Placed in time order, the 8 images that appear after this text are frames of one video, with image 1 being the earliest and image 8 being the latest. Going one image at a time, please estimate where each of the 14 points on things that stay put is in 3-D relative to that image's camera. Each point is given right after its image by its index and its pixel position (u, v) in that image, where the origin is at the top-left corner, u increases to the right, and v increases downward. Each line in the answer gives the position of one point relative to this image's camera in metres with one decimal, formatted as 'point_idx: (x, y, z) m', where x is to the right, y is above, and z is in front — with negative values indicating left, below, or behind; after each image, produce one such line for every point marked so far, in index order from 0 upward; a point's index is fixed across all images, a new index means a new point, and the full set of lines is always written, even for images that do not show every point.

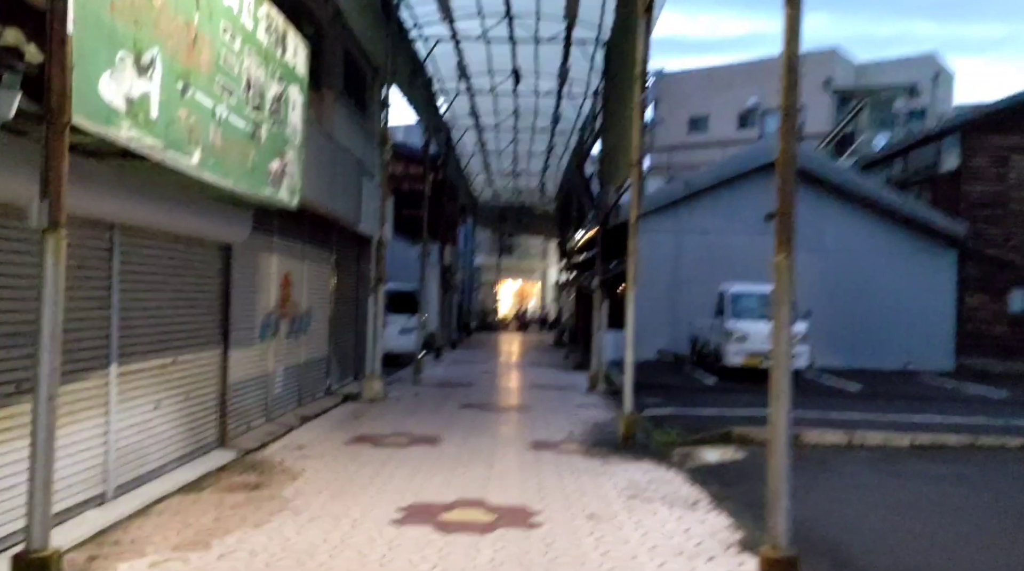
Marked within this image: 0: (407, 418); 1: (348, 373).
0: (-1.6, -2.0, +14.5) m
1: (-3.1, -1.7, +18.3) m
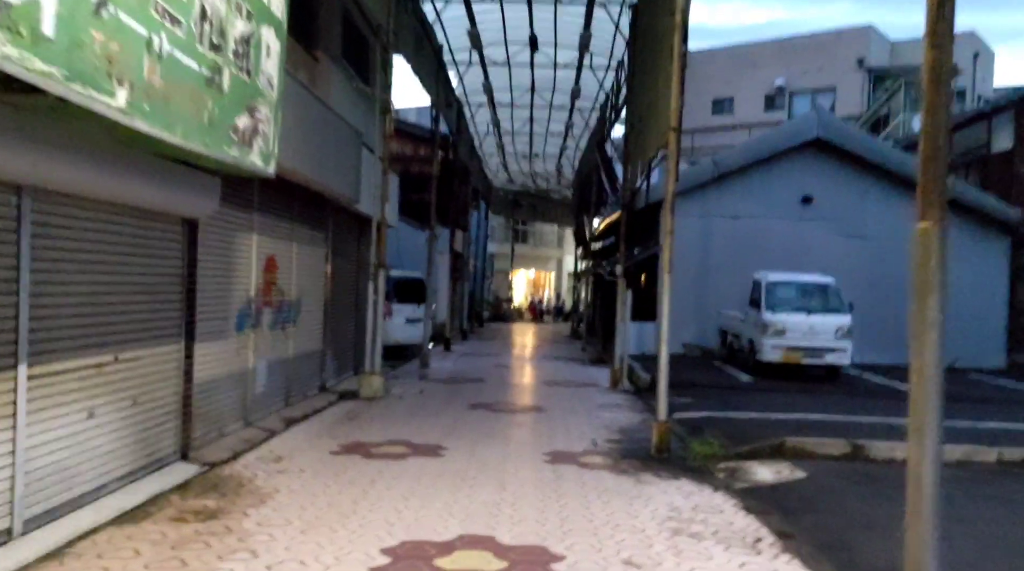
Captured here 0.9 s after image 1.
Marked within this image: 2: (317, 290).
0: (-1.4, -1.8, +12.8) m
1: (-2.8, -1.4, +16.7) m
2: (-3.0, -0.1, +14.6) m
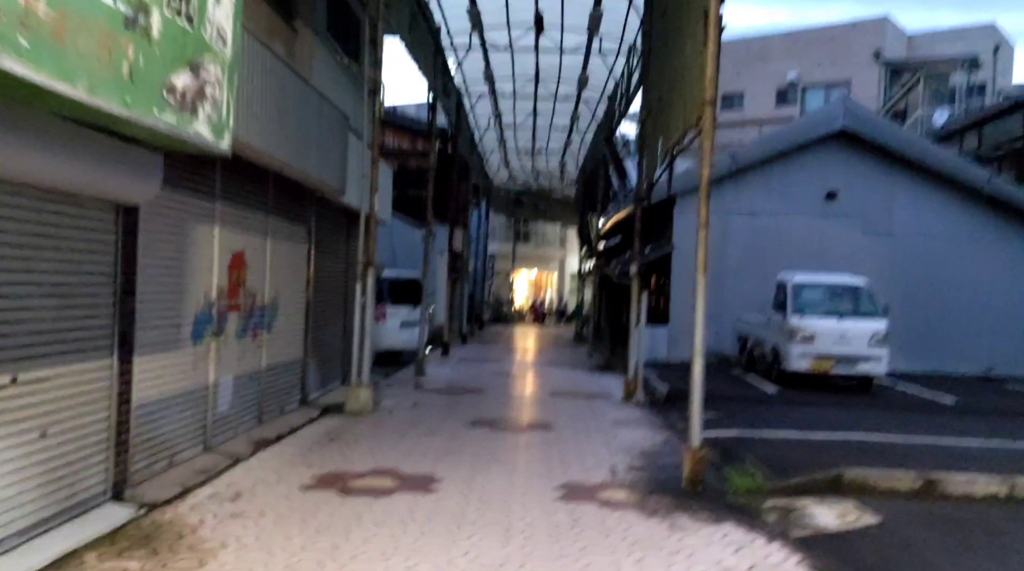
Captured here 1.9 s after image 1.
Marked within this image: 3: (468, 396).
0: (-1.3, -1.8, +11.2) m
1: (-2.8, -1.4, +15.0) m
2: (-2.9, -0.1, +12.9) m
3: (-0.7, -1.9, +16.6) m
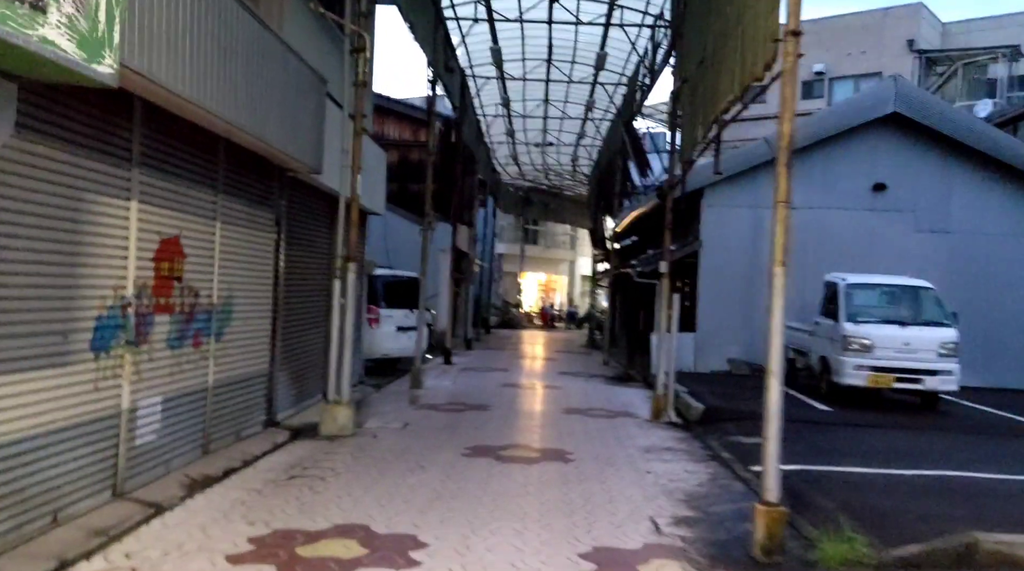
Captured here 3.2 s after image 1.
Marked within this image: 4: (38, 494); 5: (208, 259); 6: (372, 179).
0: (-1.2, -1.8, +8.9) m
1: (-2.7, -1.4, +12.7) m
2: (-2.8, 0.0, +10.6) m
3: (-0.6, -1.9, +14.3) m
4: (-3.0, -1.3, +6.0) m
5: (-2.8, +0.2, +9.0) m
6: (-2.3, +1.7, +15.1) m
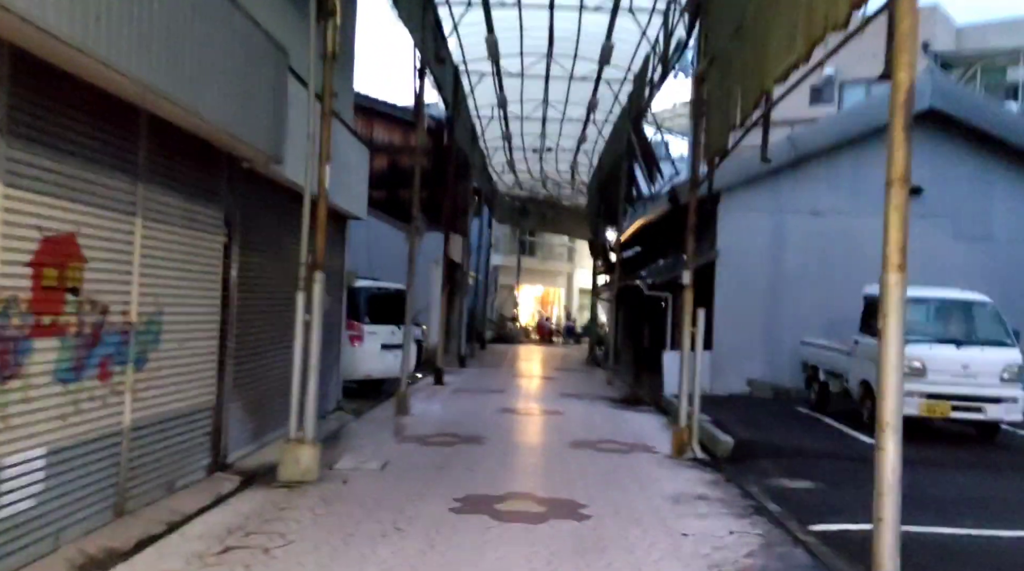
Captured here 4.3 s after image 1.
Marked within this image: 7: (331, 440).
0: (-1.2, -1.9, +6.9) m
1: (-2.7, -1.6, +10.7) m
2: (-2.8, -0.2, +8.7) m
3: (-0.6, -2.1, +12.3) m
4: (-3.0, -1.4, +4.0) m
5: (-2.8, +0.1, +7.0) m
6: (-2.3, +1.5, +13.2) m
7: (-2.4, -2.0, +12.3) m
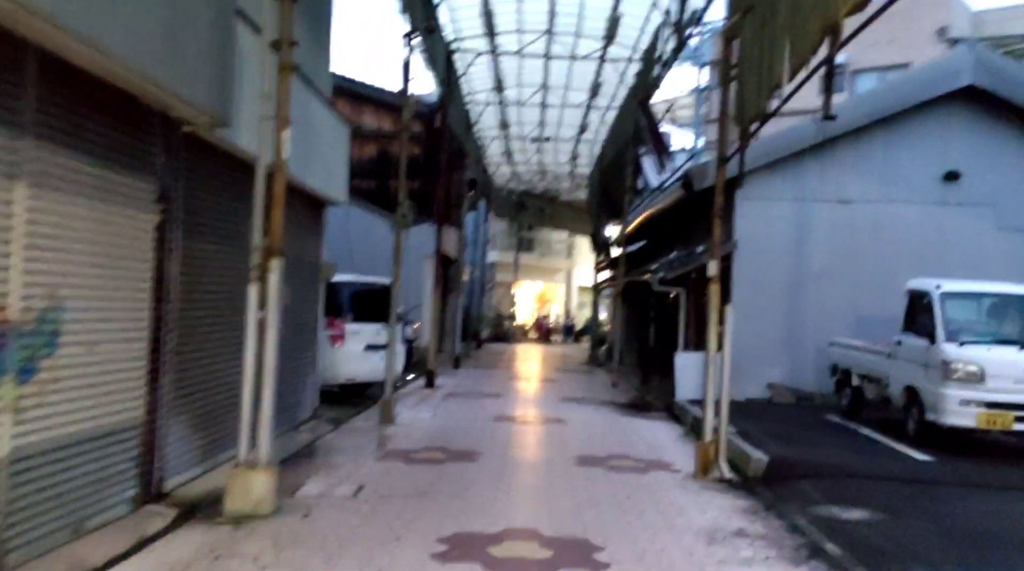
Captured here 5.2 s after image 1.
0: (-1.2, -1.8, +5.2) m
1: (-2.7, -1.5, +9.0) m
2: (-2.8, -0.1, +7.0) m
3: (-0.7, -2.0, +10.6) m
4: (-3.0, -1.3, +2.3) m
5: (-2.8, +0.2, +5.3) m
6: (-2.3, +1.6, +11.5) m
7: (-2.4, -1.9, +10.6) m
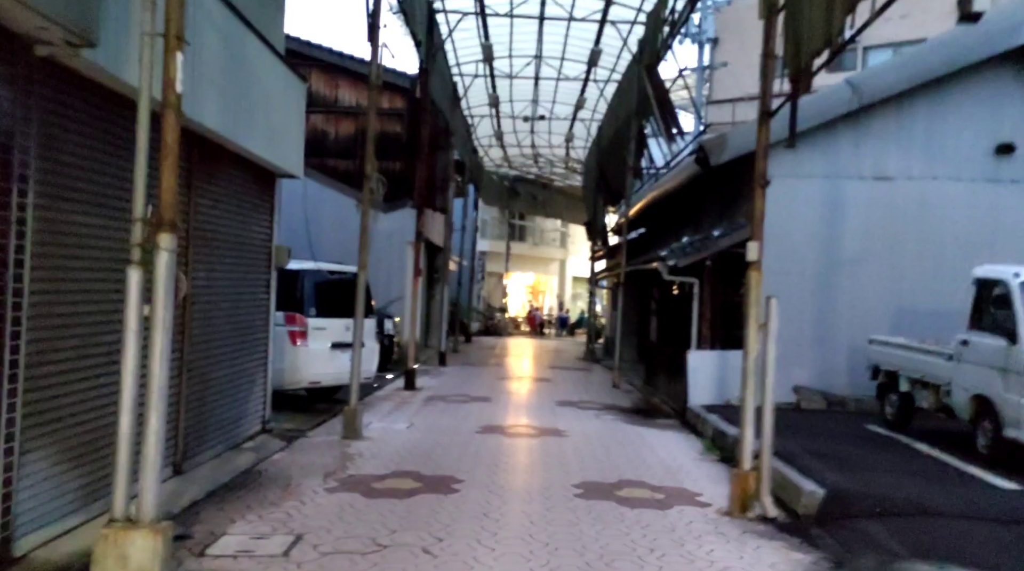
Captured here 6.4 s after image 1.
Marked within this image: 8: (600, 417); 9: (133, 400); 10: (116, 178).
0: (-1.3, -1.7, +3.0) m
1: (-2.8, -1.4, +6.8) m
2: (-2.9, 0.0, +4.7) m
3: (-0.8, -1.9, +8.4) m
4: (-3.0, -1.3, +0.1) m
5: (-2.9, +0.3, +3.1) m
6: (-2.5, +1.7, +9.3) m
7: (-2.5, -1.8, +8.4) m
8: (+1.4, -2.0, +15.0) m
9: (-2.2, -0.6, +5.6) m
10: (-2.7, +0.7, +6.9) m
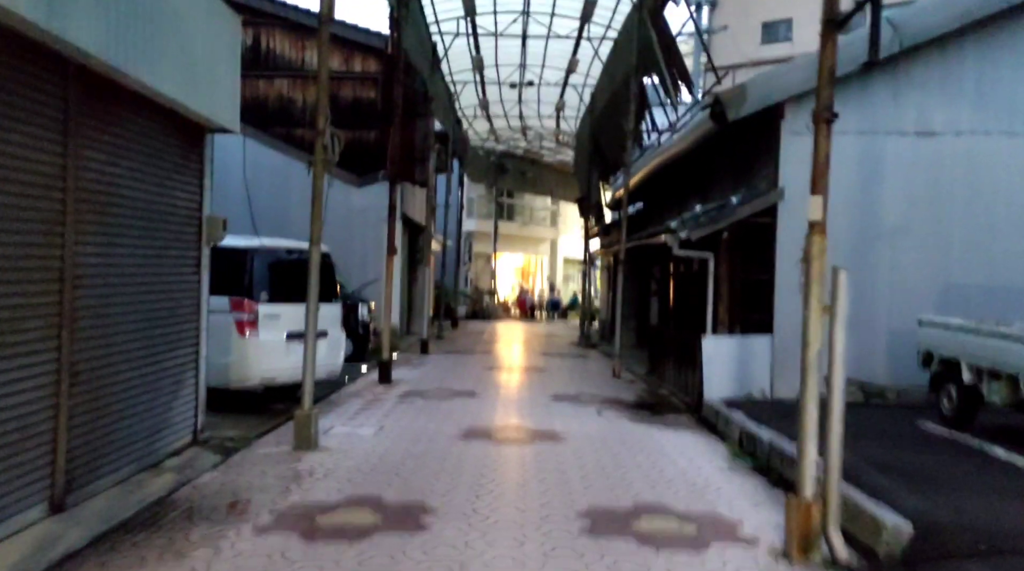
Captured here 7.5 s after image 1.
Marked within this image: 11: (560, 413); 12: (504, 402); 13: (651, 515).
0: (-1.3, -1.7, +0.9) m
1: (-2.9, -1.3, +4.8) m
2: (-3.0, +0.1, +2.7) m
3: (-0.9, -1.7, +6.4) m
4: (-3.0, -1.3, -2.0) m
5: (-3.0, +0.3, +1.0) m
6: (-2.6, +1.9, +7.1) m
7: (-2.6, -1.6, +6.4) m
8: (+1.2, -1.7, +13.0) m
9: (-2.2, -0.5, +3.6) m
10: (-2.8, +0.9, +4.8) m
11: (+0.7, -1.7, +12.8) m
12: (-0.1, -1.7, +13.8) m
13: (+1.0, -1.7, +7.2) m
